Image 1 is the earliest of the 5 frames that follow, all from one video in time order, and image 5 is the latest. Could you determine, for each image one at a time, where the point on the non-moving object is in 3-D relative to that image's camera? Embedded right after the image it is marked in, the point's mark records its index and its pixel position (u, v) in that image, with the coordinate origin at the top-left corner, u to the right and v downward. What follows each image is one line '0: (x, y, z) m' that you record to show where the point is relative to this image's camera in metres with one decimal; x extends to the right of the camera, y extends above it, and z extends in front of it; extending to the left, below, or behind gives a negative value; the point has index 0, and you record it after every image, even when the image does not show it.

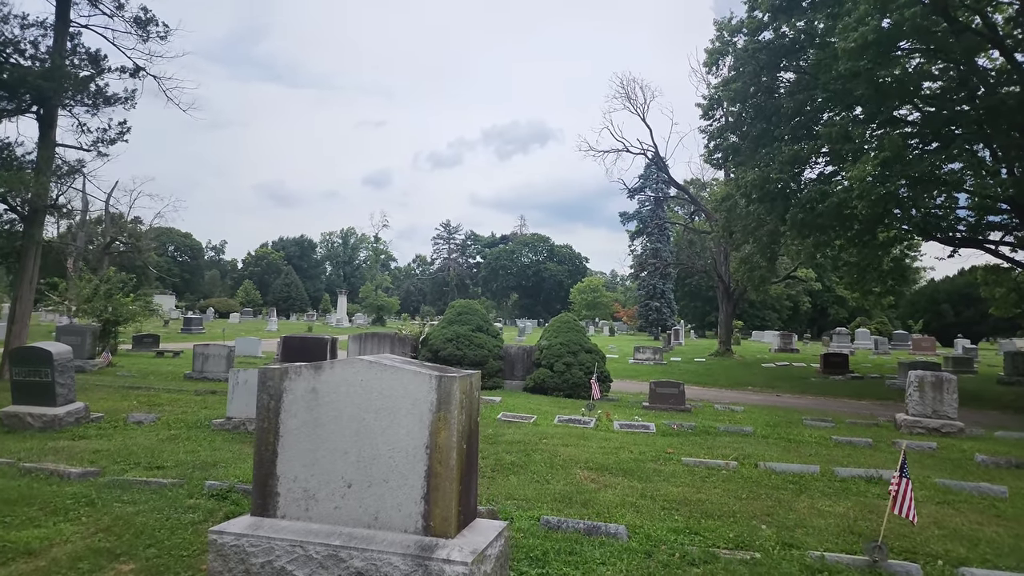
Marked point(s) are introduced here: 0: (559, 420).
0: (+0.8, -2.2, +10.0) m
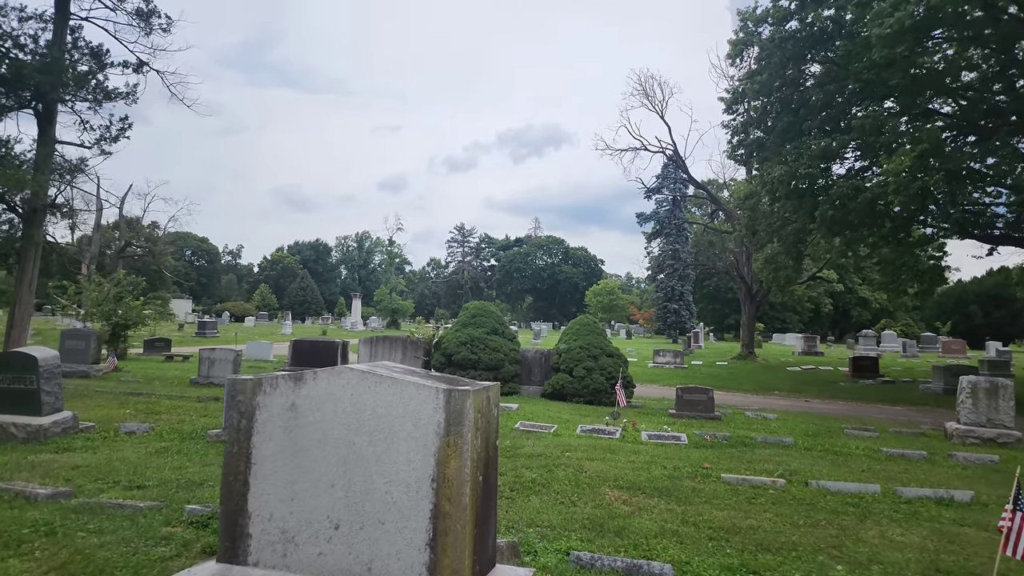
0: (+1.1, -2.2, +9.2) m
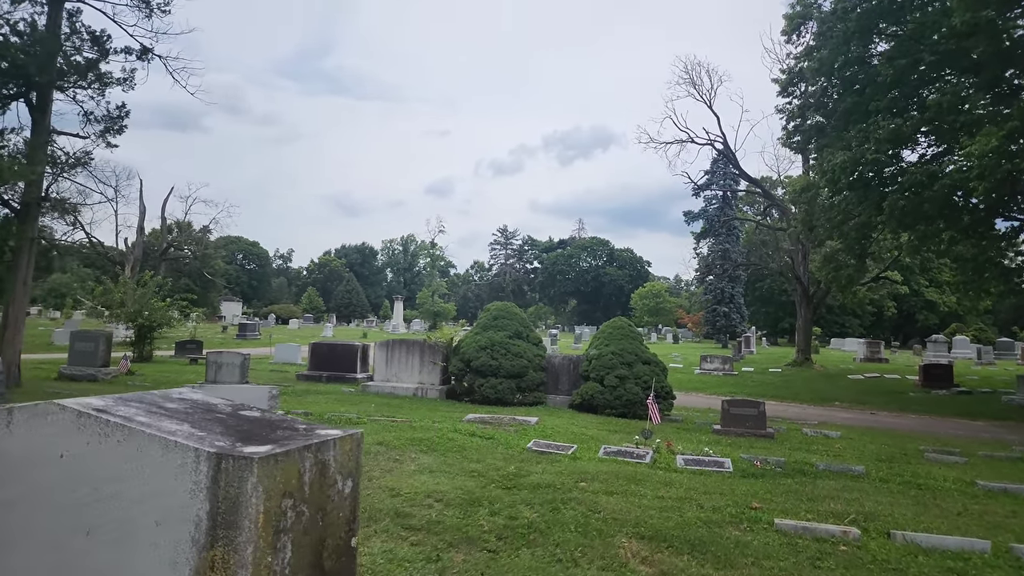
0: (+1.2, -2.1, +7.9) m
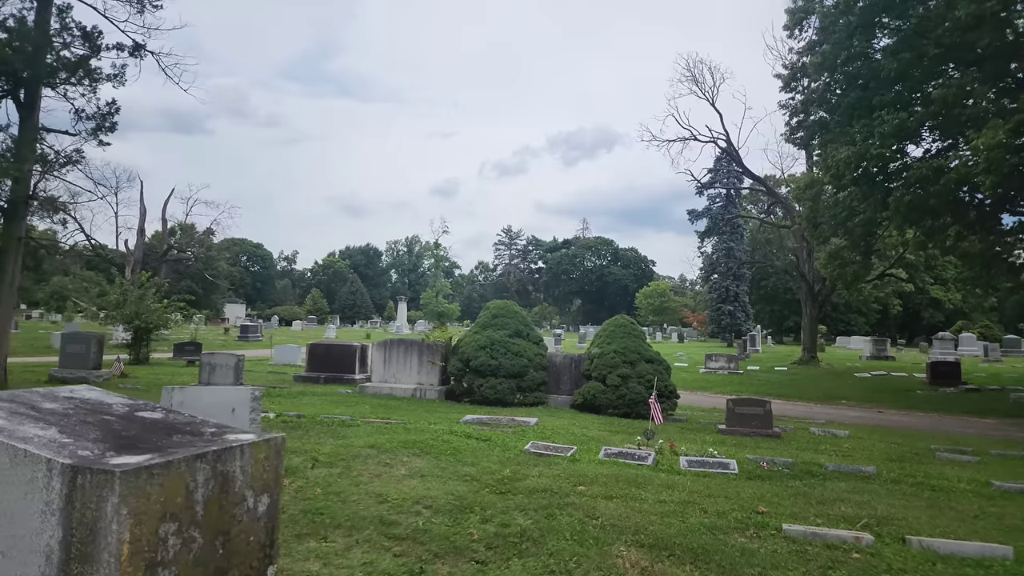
0: (+1.2, -2.0, +7.6) m
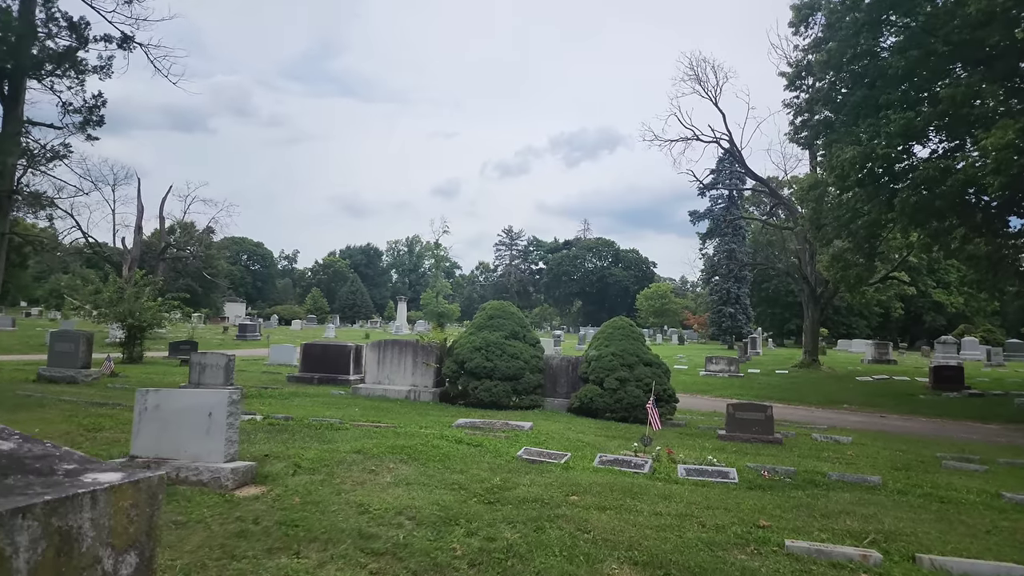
0: (+1.1, -2.1, +7.3) m
